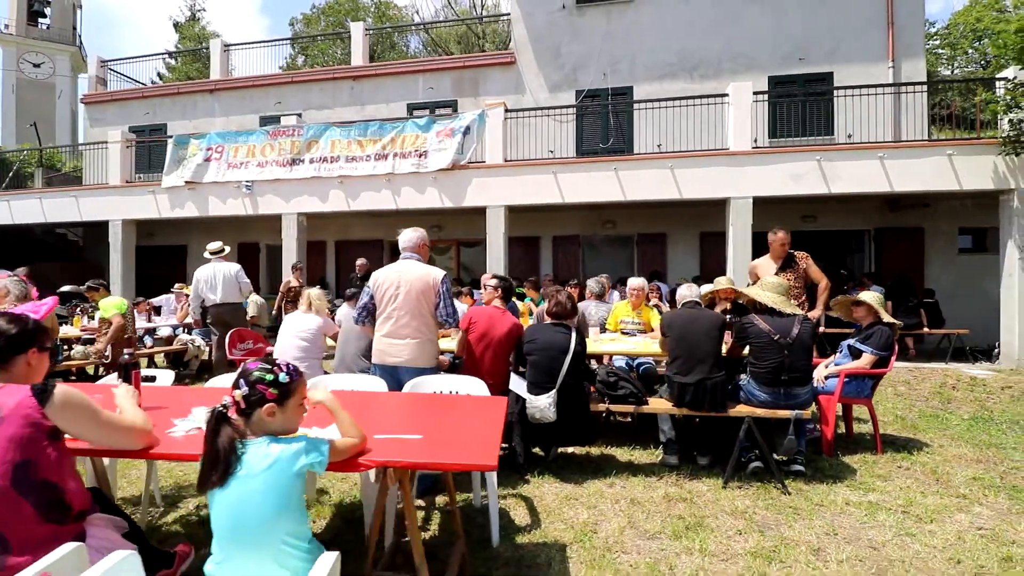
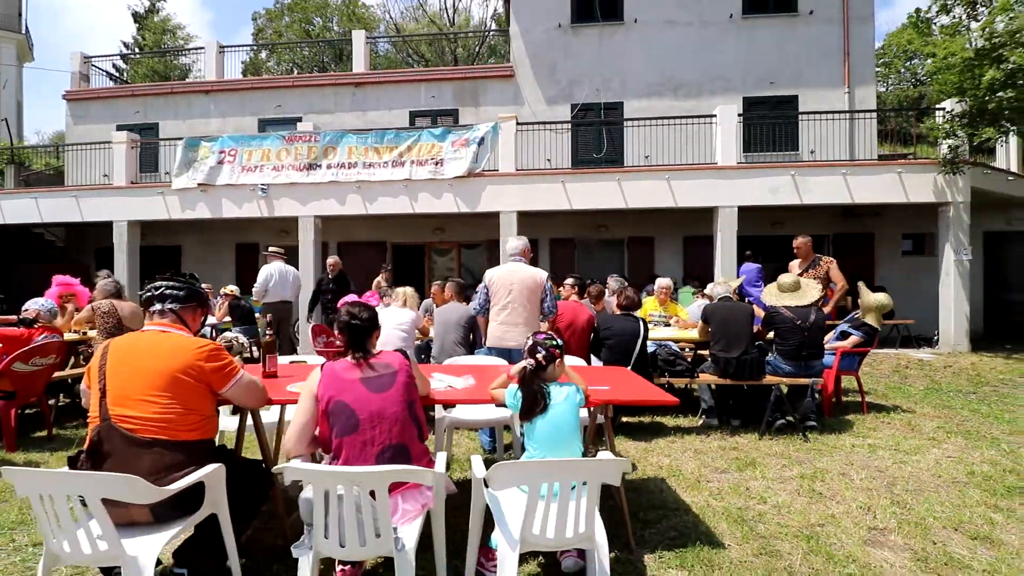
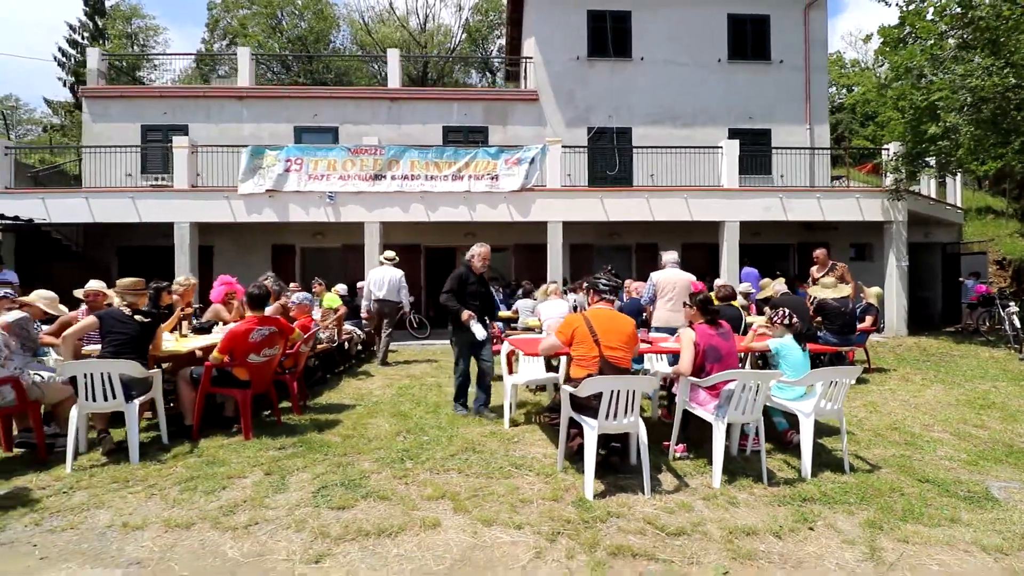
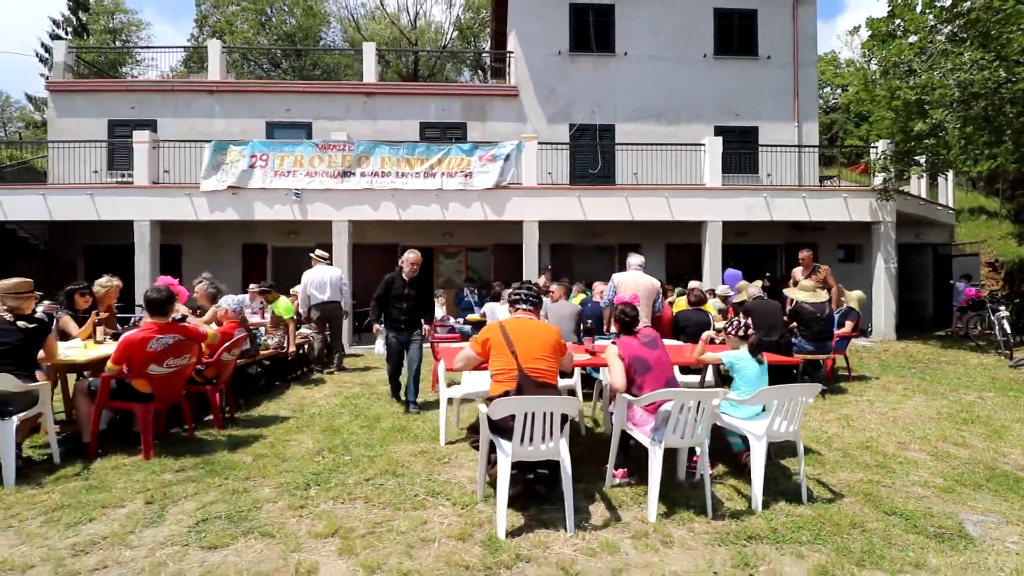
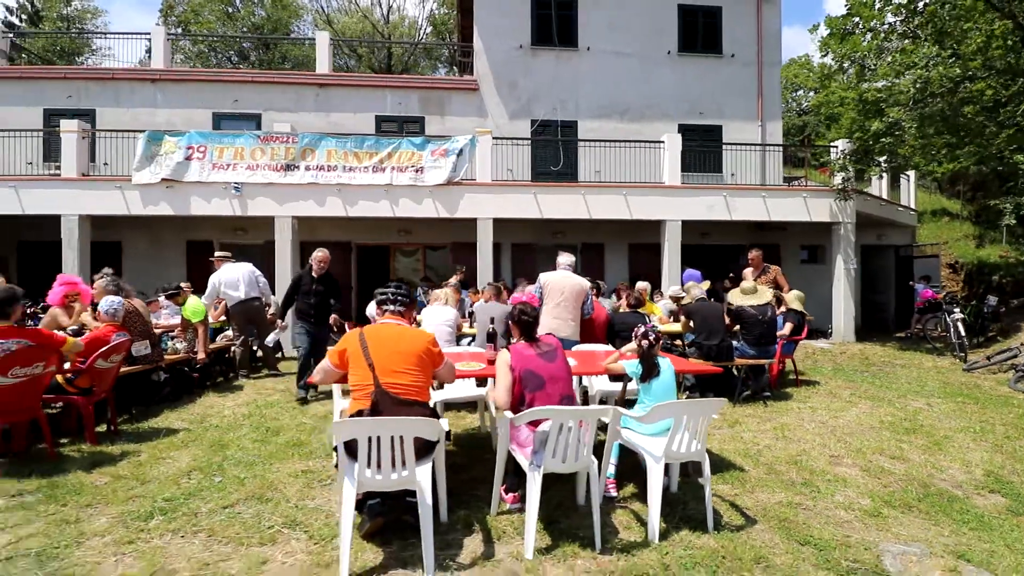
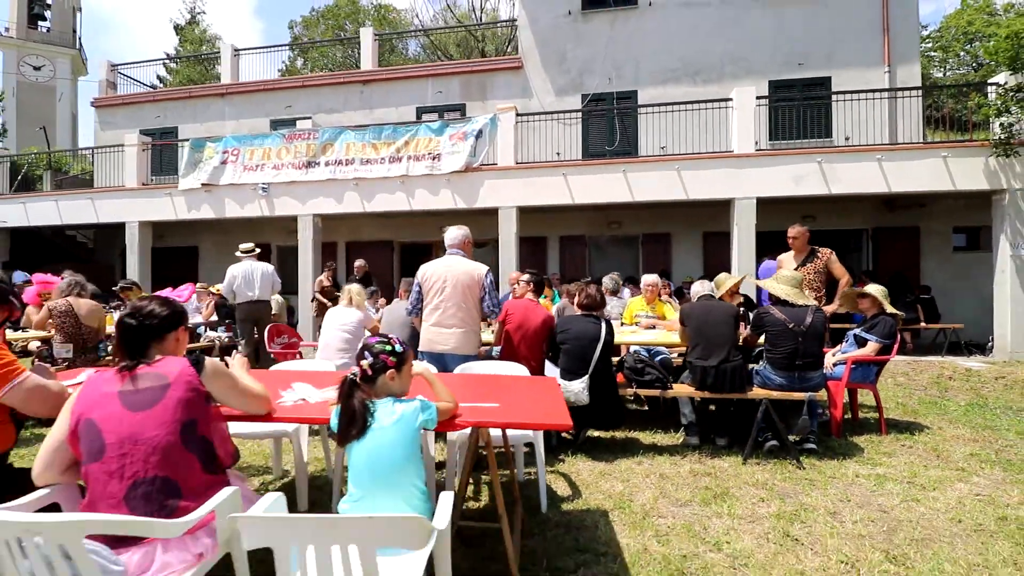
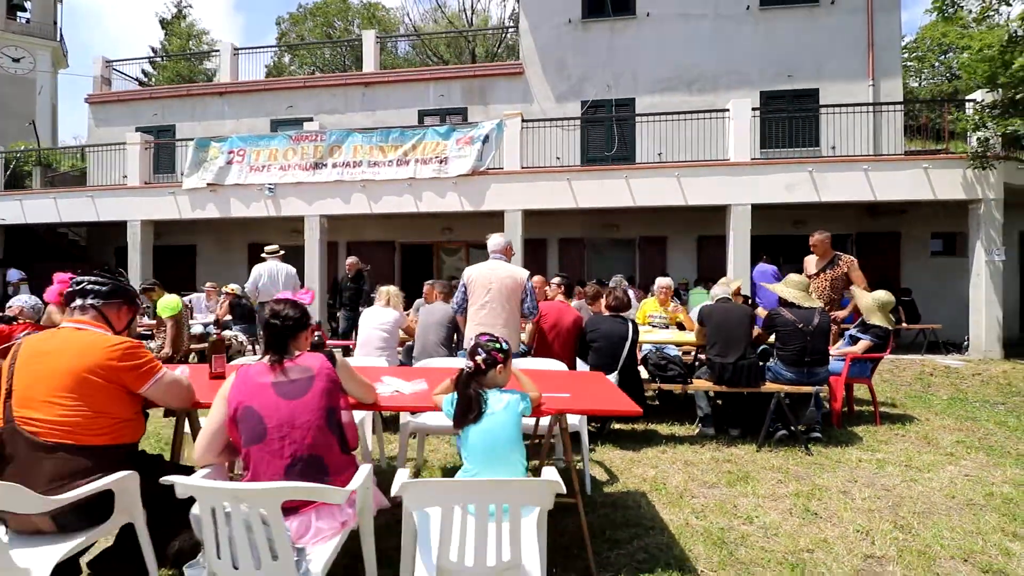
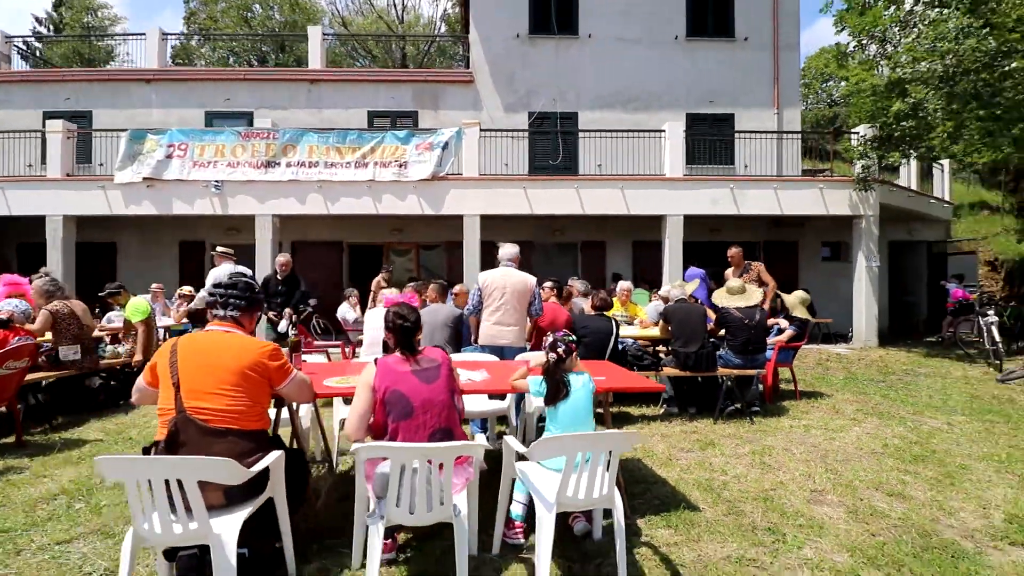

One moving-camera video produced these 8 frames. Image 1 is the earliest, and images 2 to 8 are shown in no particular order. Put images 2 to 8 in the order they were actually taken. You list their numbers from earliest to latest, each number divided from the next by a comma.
6, 7, 2, 8, 5, 4, 3
